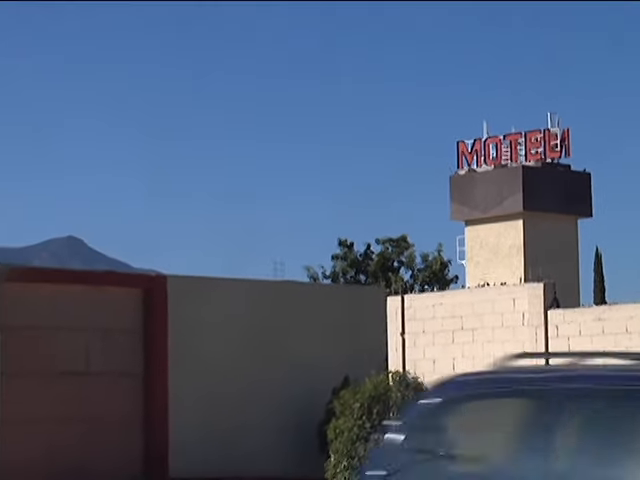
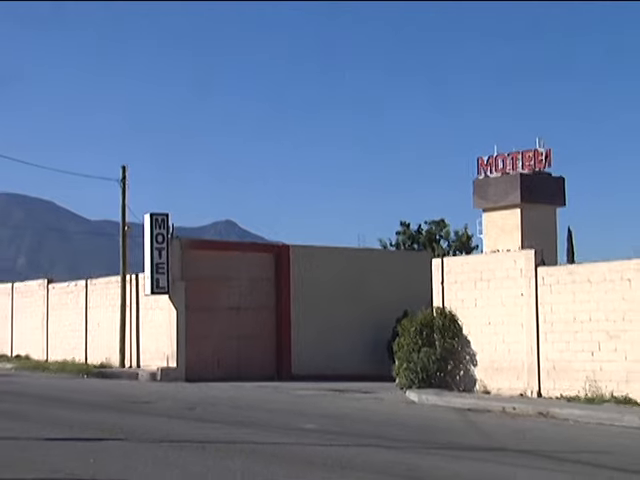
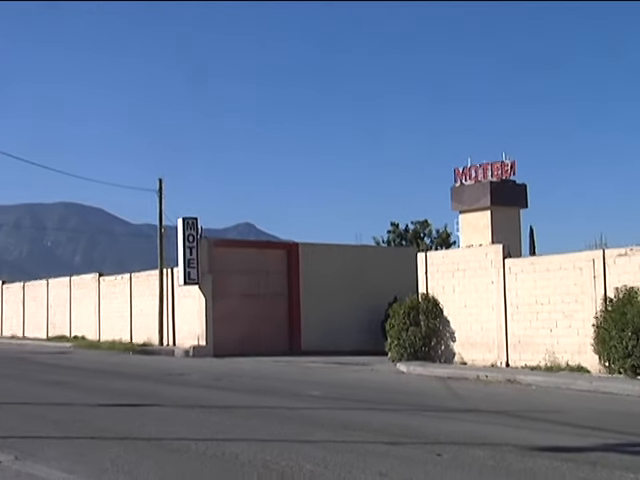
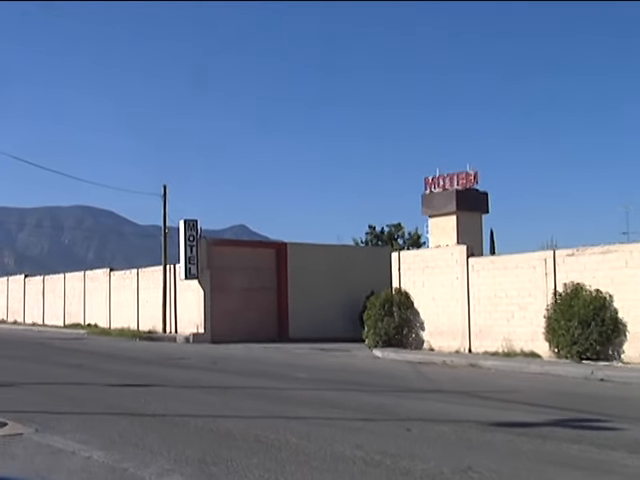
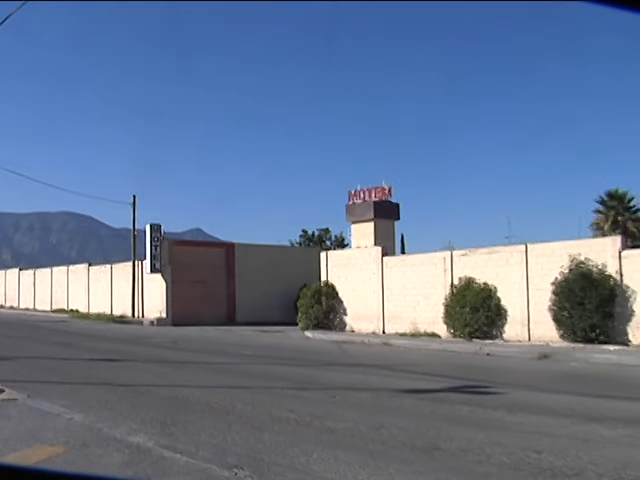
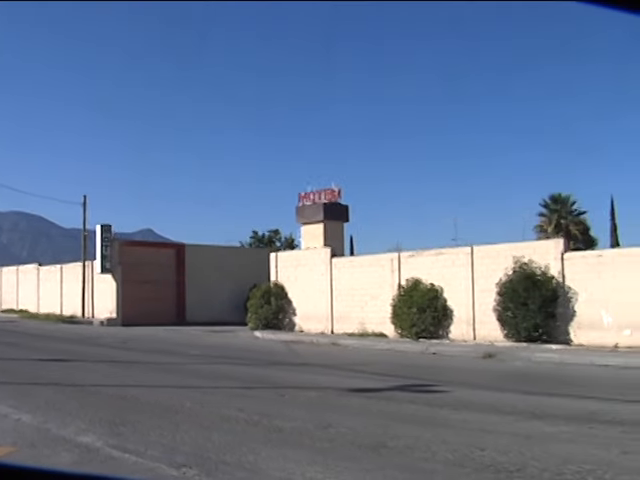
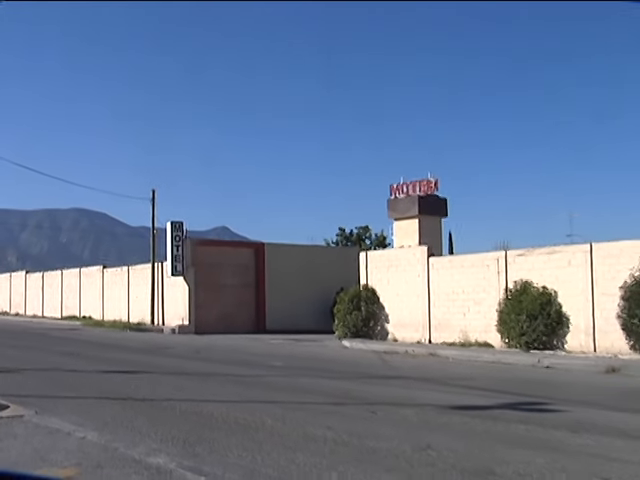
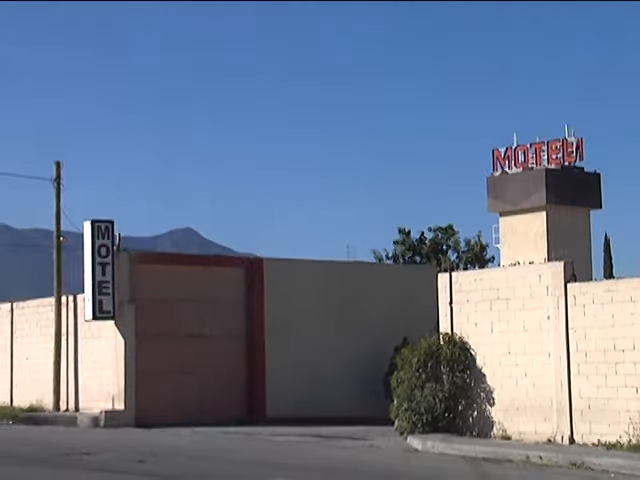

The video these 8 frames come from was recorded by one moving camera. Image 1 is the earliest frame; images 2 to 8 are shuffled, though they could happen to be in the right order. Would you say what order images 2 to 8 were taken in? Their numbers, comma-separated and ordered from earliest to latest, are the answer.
8, 2, 3, 4, 7, 5, 6
